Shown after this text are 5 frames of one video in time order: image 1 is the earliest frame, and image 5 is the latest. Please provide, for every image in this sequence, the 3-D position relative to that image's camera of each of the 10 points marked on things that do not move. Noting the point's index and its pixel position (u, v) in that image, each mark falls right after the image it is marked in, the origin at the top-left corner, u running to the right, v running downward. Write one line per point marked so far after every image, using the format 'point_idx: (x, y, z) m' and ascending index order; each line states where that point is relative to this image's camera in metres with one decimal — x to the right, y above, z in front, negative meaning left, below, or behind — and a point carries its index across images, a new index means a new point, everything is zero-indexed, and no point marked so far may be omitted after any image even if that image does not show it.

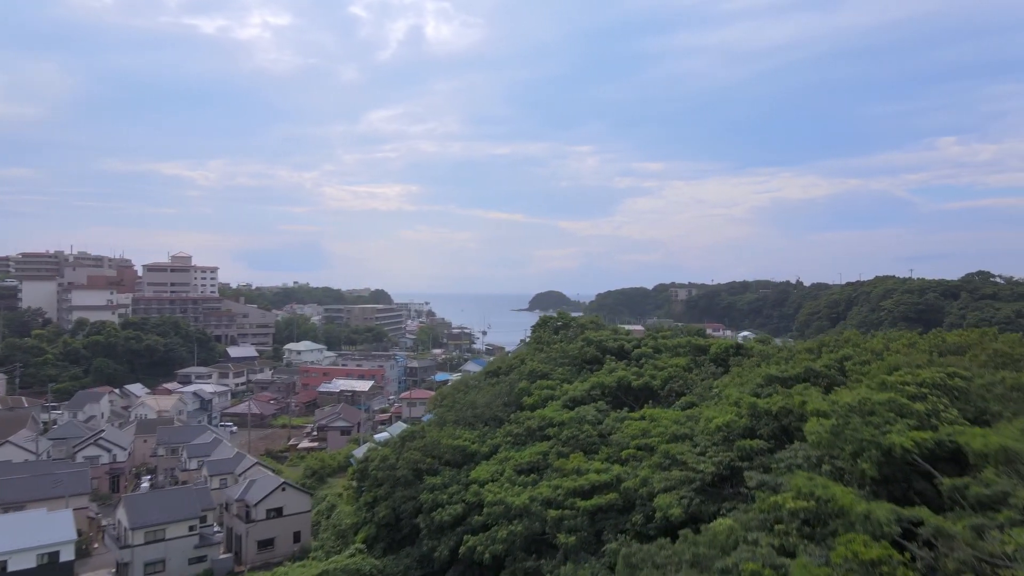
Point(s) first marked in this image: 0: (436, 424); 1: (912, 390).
0: (-0.8, -1.5, +7.9) m
1: (+1.7, -0.4, +3.1) m
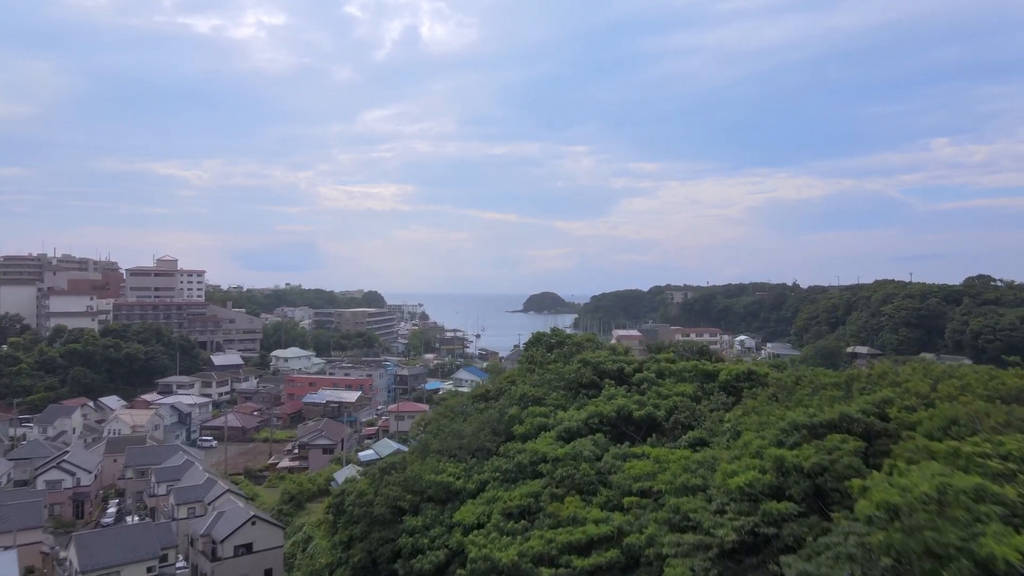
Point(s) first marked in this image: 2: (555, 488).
0: (-0.9, -1.6, +7.2) m
1: (+1.6, -0.6, +2.4) m
2: (+0.3, -1.5, +5.6) m
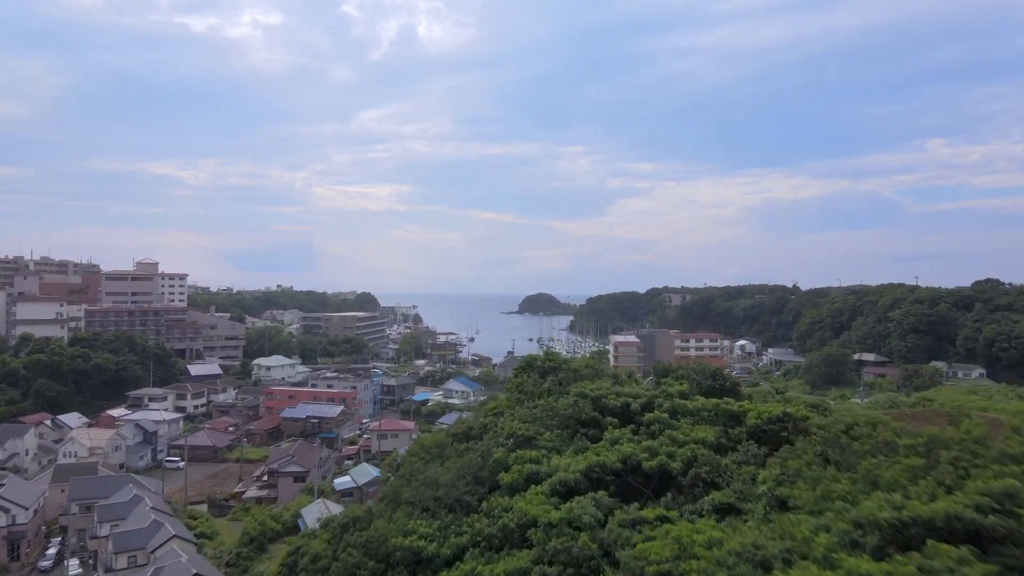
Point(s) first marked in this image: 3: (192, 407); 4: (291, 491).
0: (-1.0, -1.8, +6.1) m
1: (+1.5, -0.8, +1.4) m
2: (+0.2, -1.7, +4.5) m
3: (-8.3, -3.1, +19.2) m
4: (-3.3, -3.0, +10.9) m
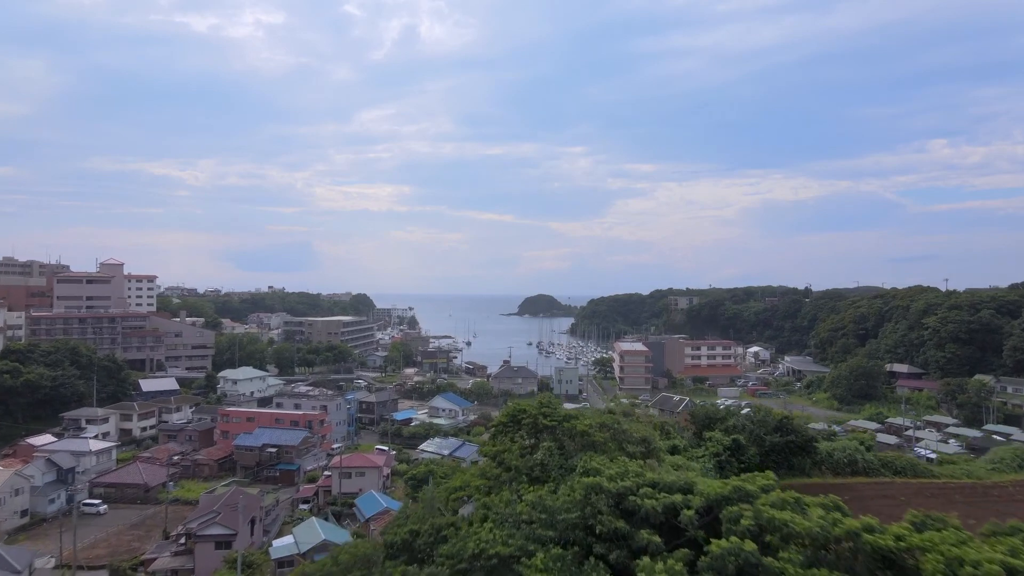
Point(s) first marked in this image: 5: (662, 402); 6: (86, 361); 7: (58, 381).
0: (-1.2, -1.9, +3.6) m
1: (+1.4, -0.9, -1.1) m
2: (+0.1, -1.8, +2.0) m
3: (-8.5, -3.2, +16.7) m
4: (-3.5, -3.1, +8.4) m
5: (+3.9, -3.0, +19.3) m
6: (-10.7, -1.8, +18.5) m
7: (-10.6, -2.2, +17.1) m
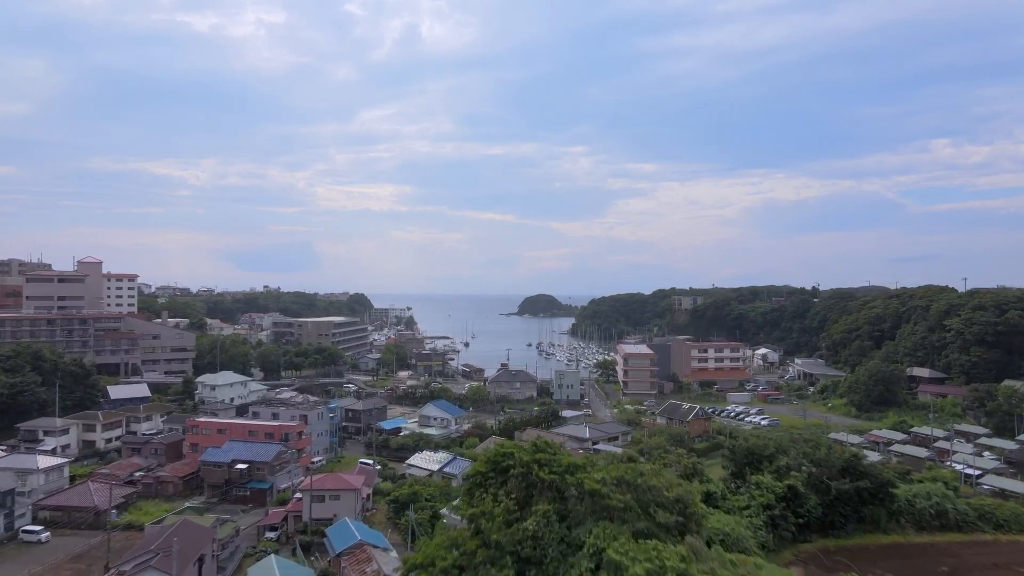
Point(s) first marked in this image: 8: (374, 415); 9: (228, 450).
0: (-1.3, -1.9, +2.3) m
1: (+1.3, -0.9, -2.5) m
2: (0.0, -1.8, +0.6) m
3: (-8.6, -3.2, +15.4) m
4: (-3.5, -3.1, +7.1) m
5: (+3.9, -3.0, +18.0) m
6: (-10.8, -1.8, +17.1) m
7: (-10.7, -2.2, +15.8) m
8: (-3.5, -3.2, +18.7) m
9: (-5.1, -2.9, +13.2) m
